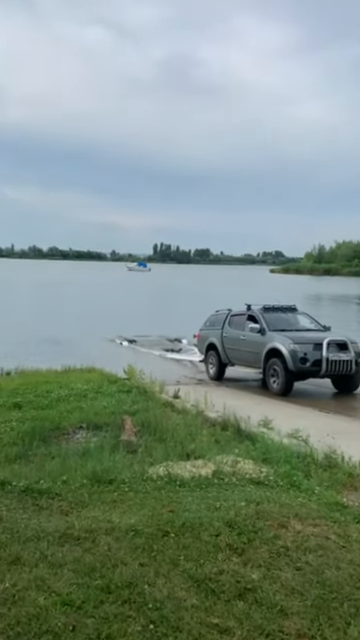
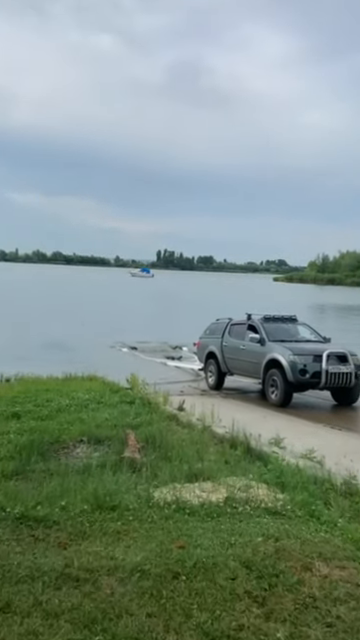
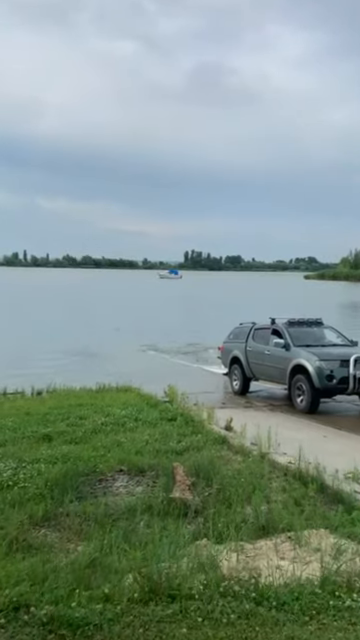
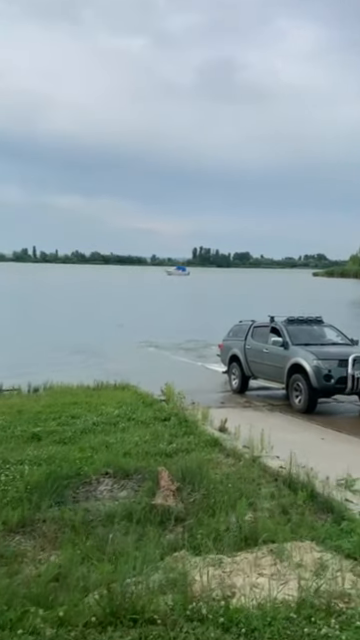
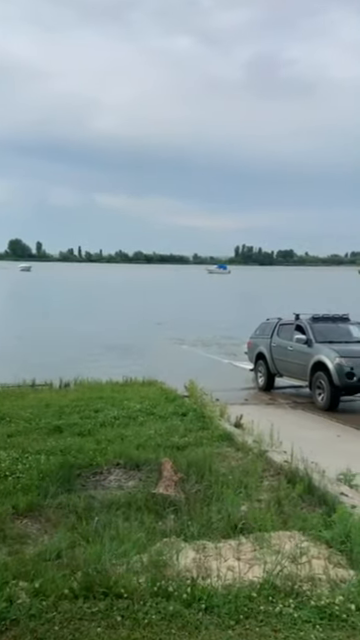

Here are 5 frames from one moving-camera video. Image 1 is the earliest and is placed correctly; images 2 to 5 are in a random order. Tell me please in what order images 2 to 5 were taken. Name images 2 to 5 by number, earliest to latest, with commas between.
2, 3, 4, 5
